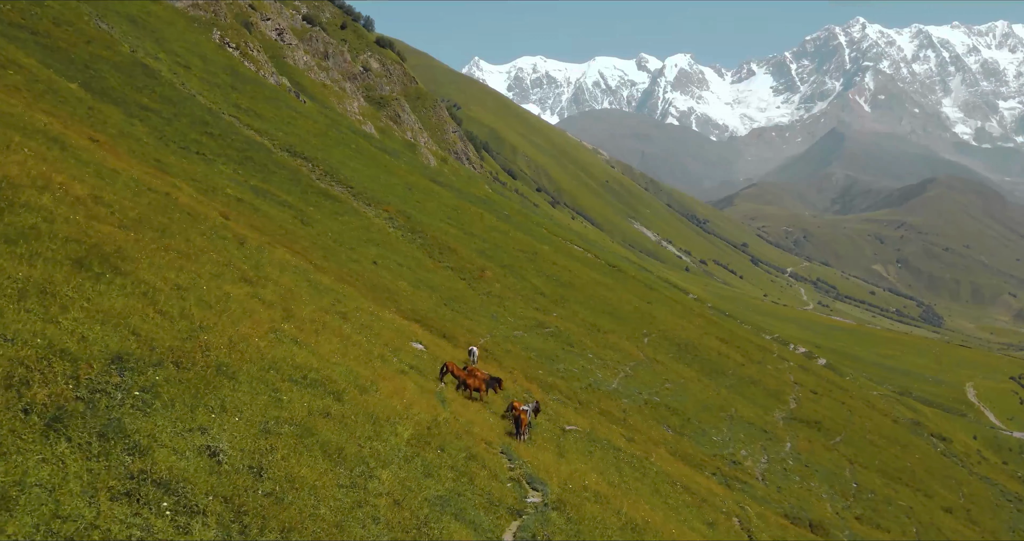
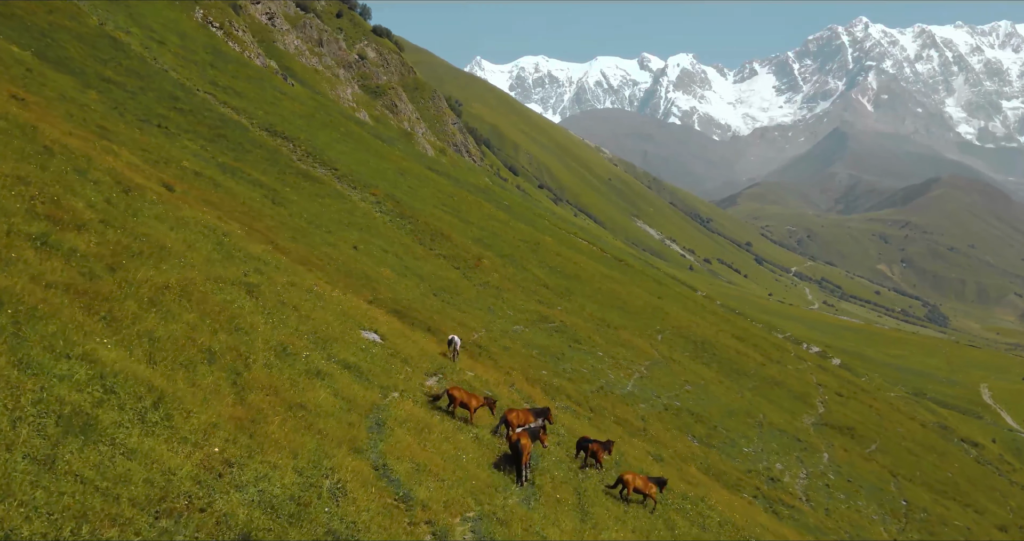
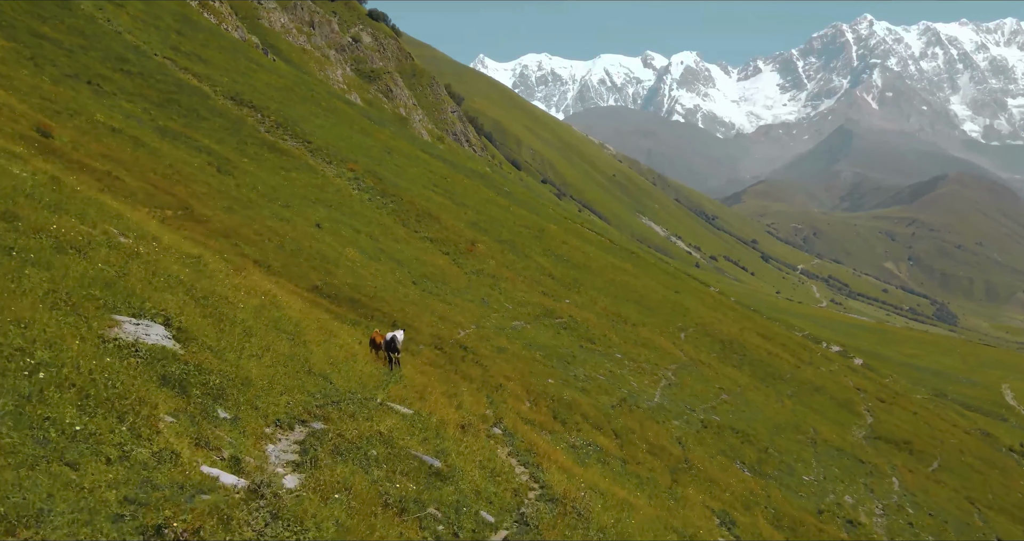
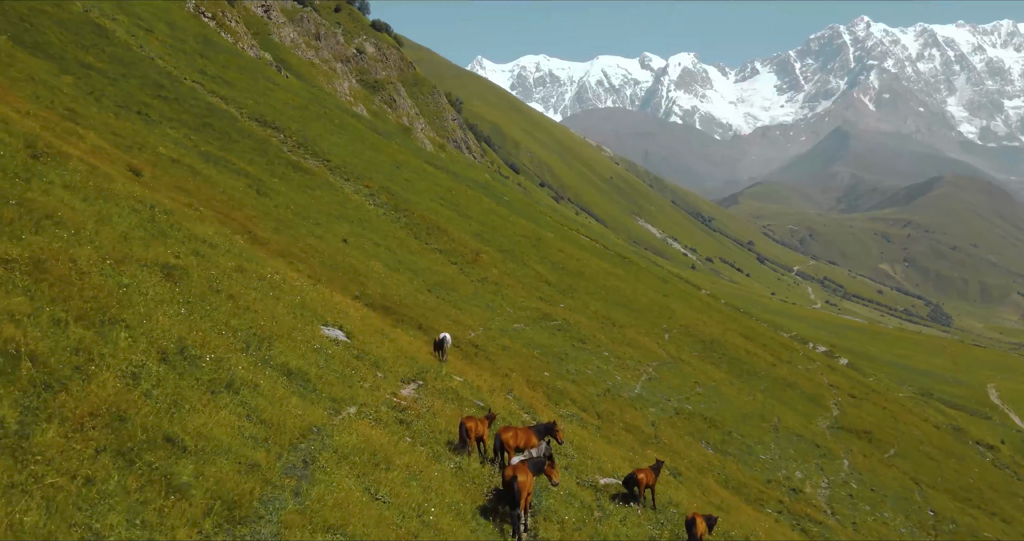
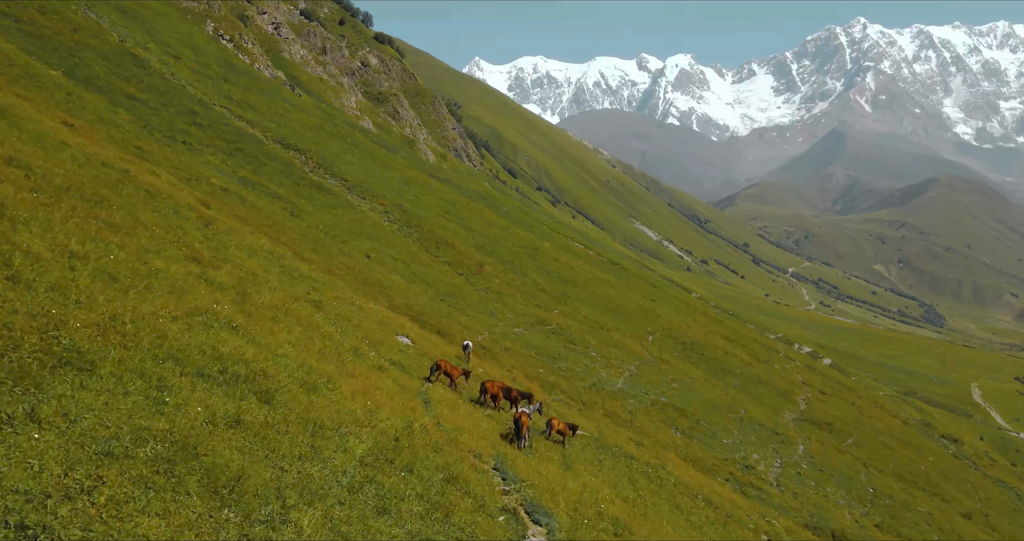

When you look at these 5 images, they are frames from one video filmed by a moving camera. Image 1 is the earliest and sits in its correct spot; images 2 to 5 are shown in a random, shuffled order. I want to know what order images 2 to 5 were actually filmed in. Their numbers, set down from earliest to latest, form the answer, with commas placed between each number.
5, 2, 4, 3
